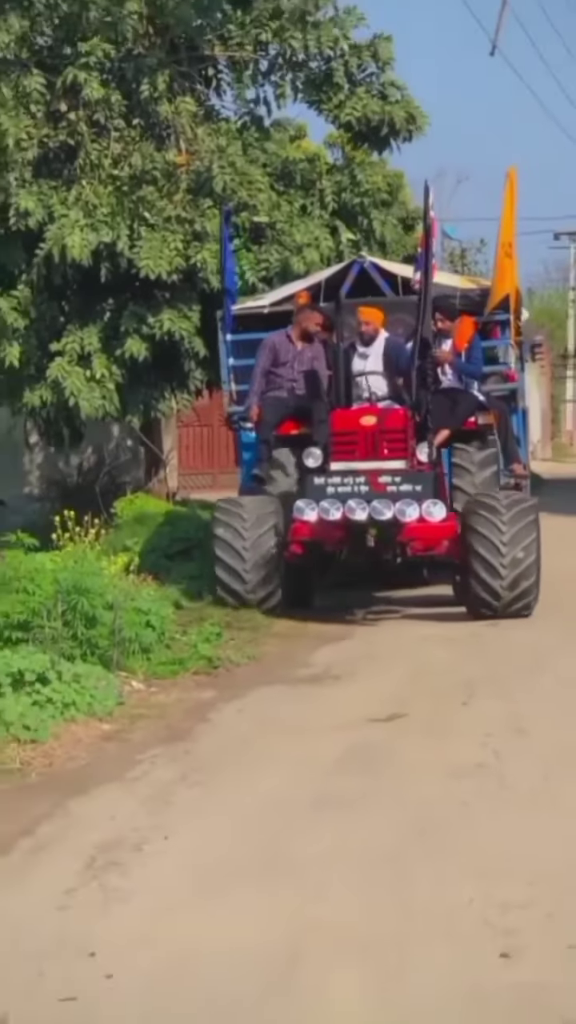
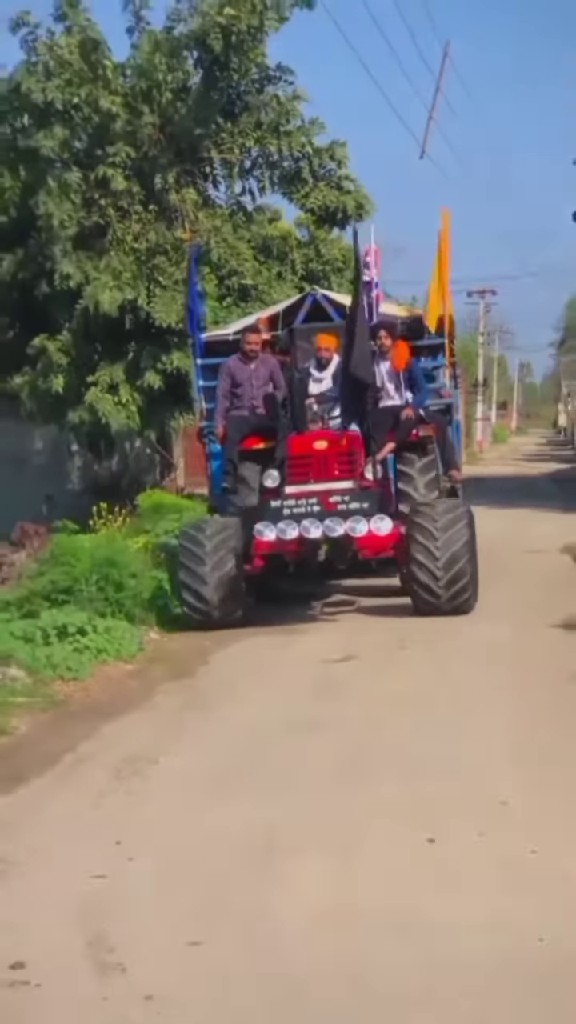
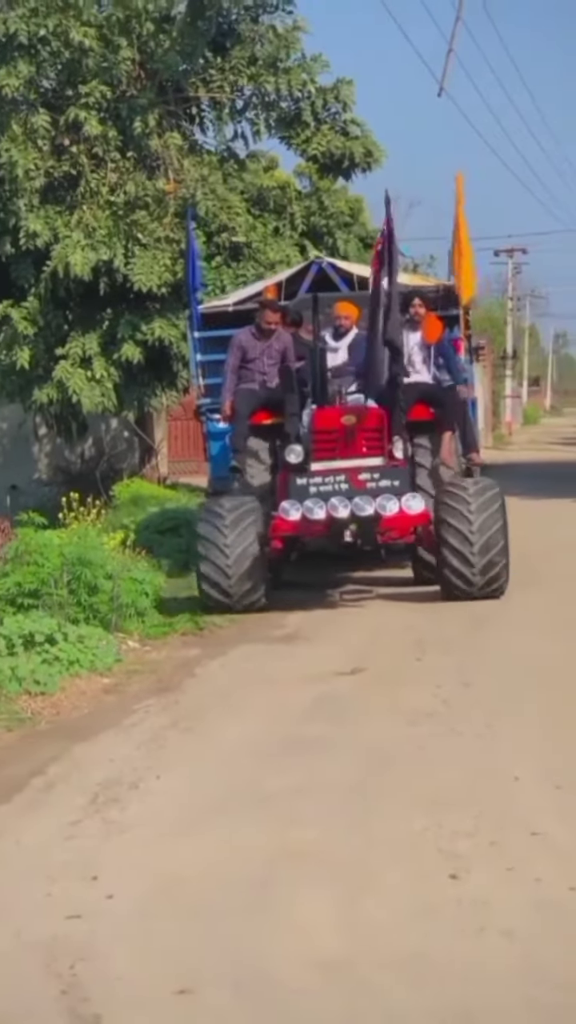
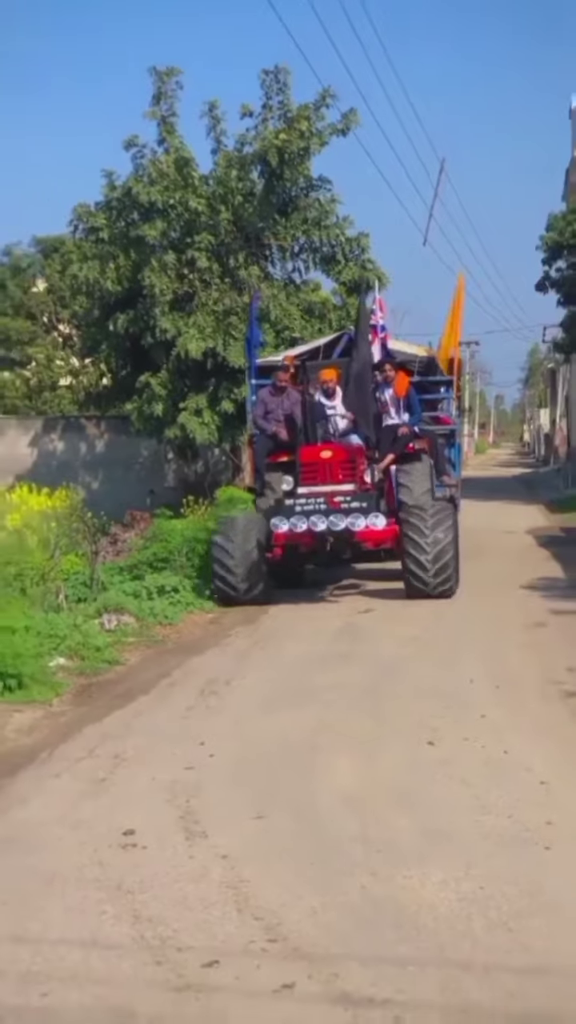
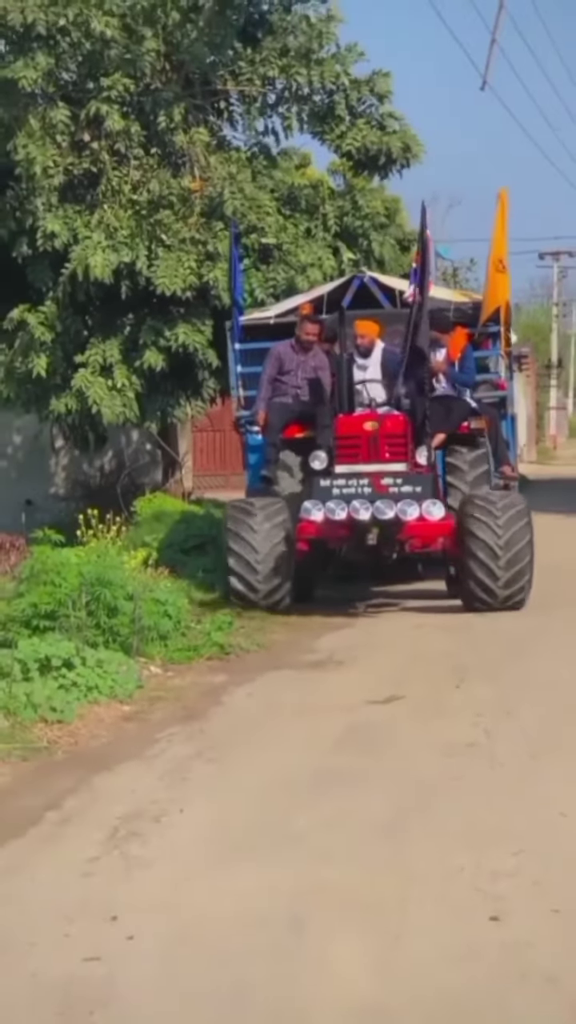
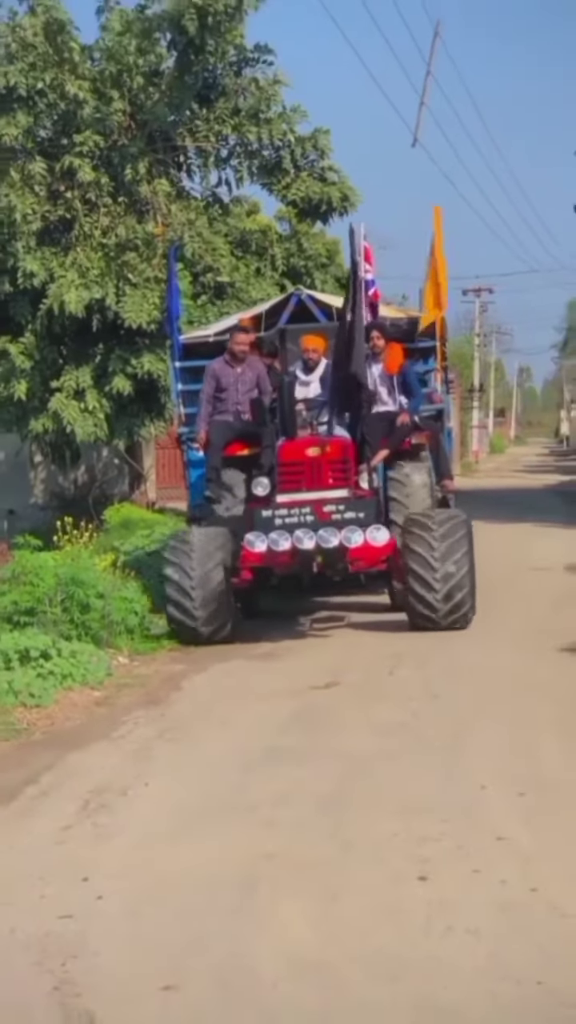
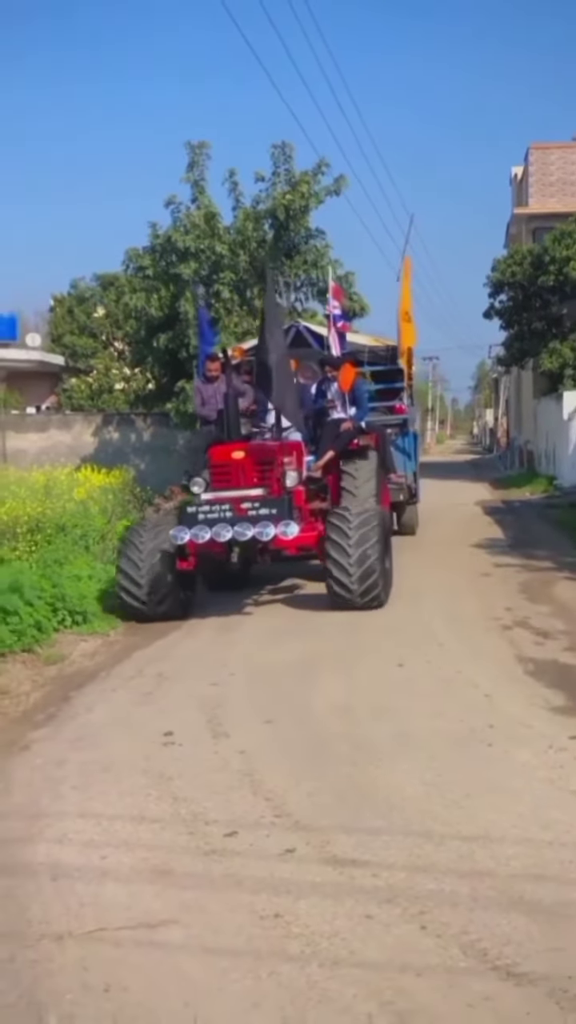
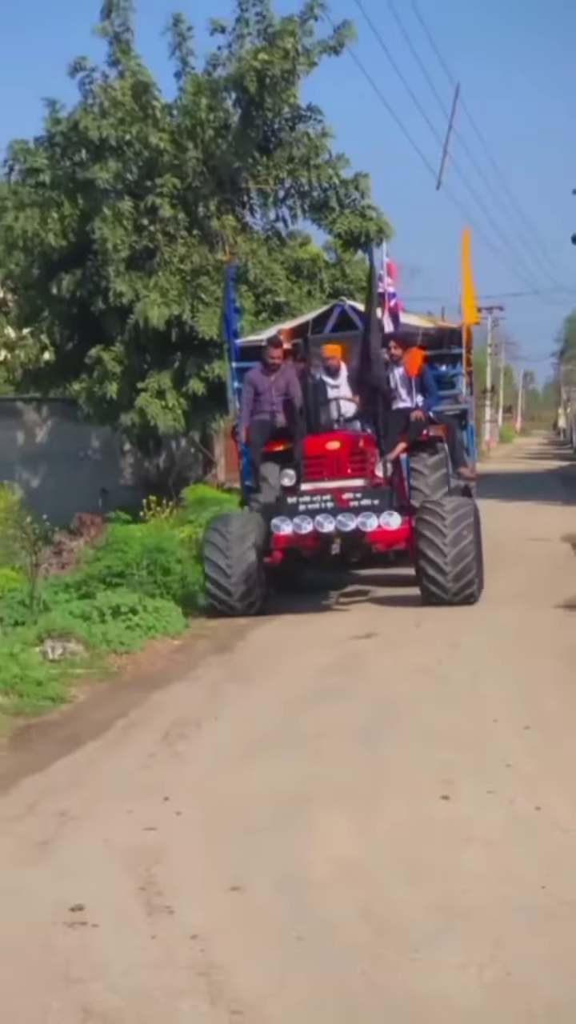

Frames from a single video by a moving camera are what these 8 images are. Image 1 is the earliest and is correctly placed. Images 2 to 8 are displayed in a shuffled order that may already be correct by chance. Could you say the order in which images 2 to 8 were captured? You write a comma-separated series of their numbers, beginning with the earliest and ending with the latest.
5, 3, 6, 2, 8, 4, 7
